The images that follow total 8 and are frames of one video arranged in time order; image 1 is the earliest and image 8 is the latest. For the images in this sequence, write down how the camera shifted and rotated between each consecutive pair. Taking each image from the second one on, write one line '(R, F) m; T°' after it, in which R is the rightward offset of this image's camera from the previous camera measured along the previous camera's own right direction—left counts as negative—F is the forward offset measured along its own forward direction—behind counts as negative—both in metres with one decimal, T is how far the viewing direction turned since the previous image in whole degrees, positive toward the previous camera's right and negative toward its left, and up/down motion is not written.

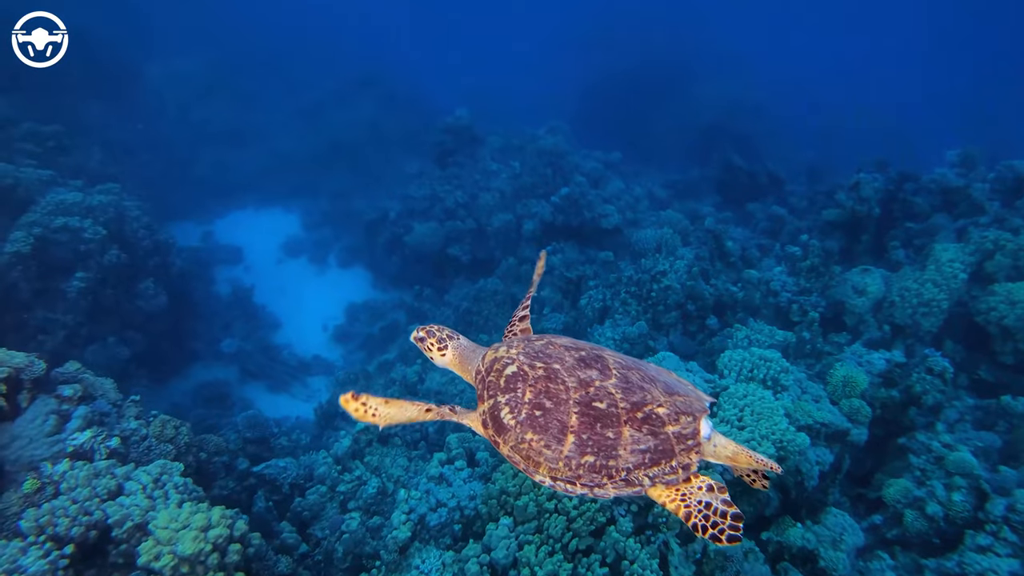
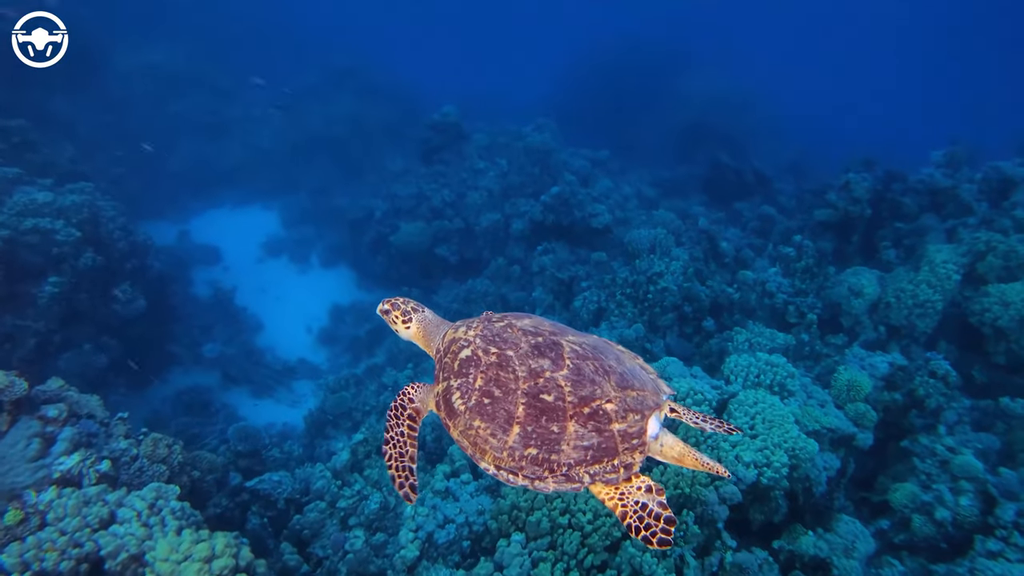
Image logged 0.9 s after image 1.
(-0.4, +0.2) m; +2°
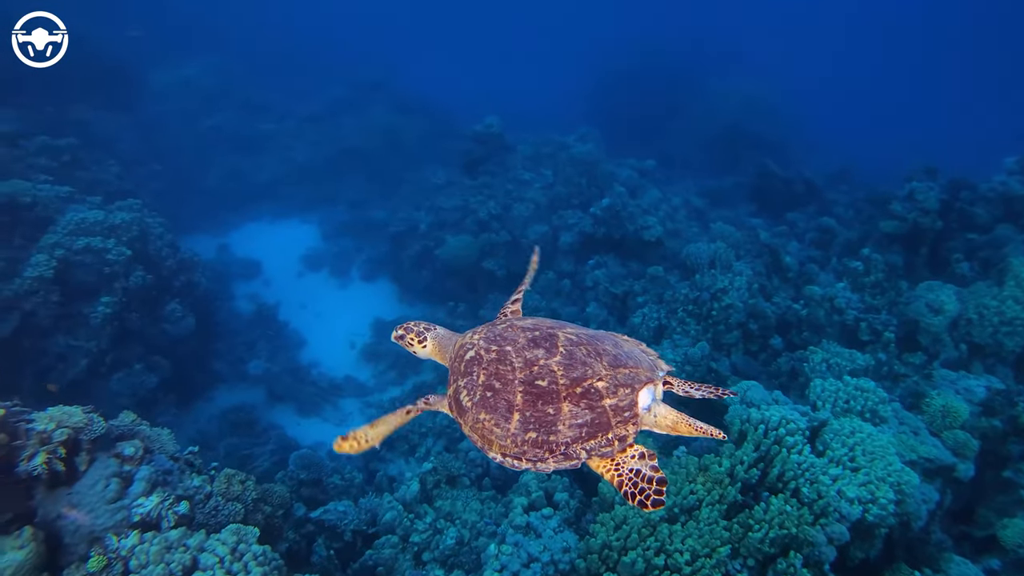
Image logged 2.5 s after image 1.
(-0.6, +0.3) m; -2°
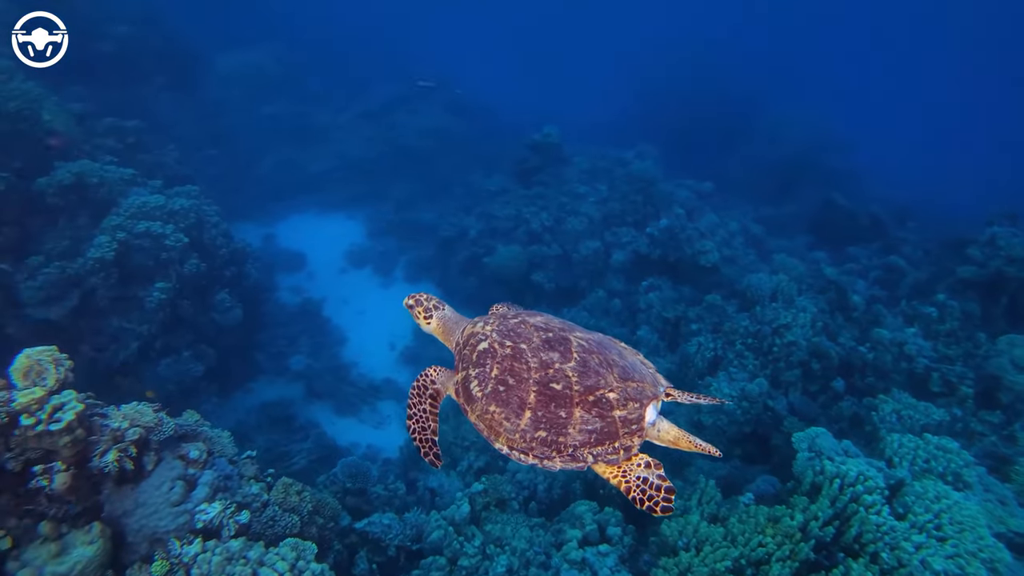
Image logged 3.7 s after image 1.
(-0.5, +0.2) m; -2°
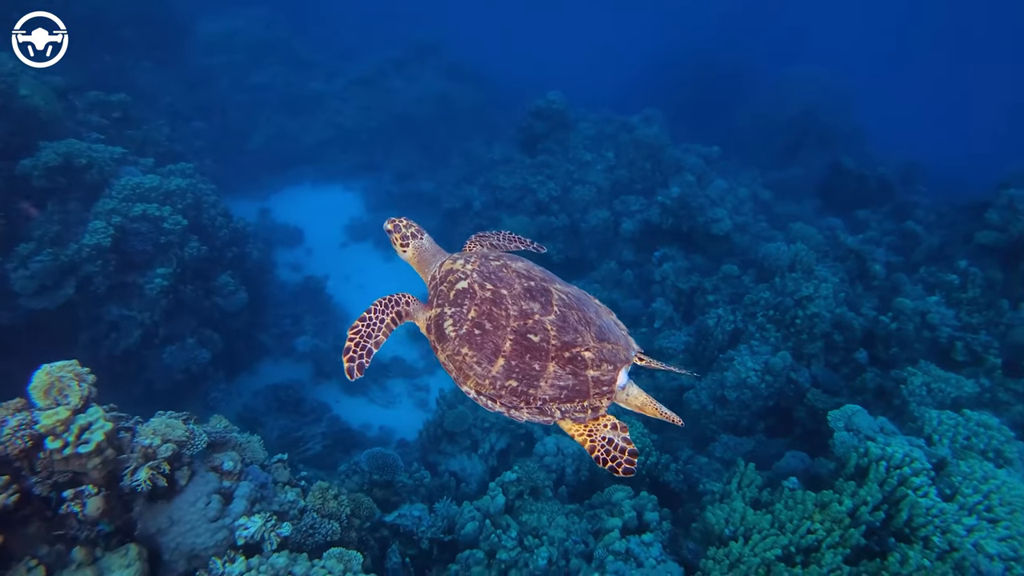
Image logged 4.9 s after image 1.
(-0.5, +0.3) m; +1°
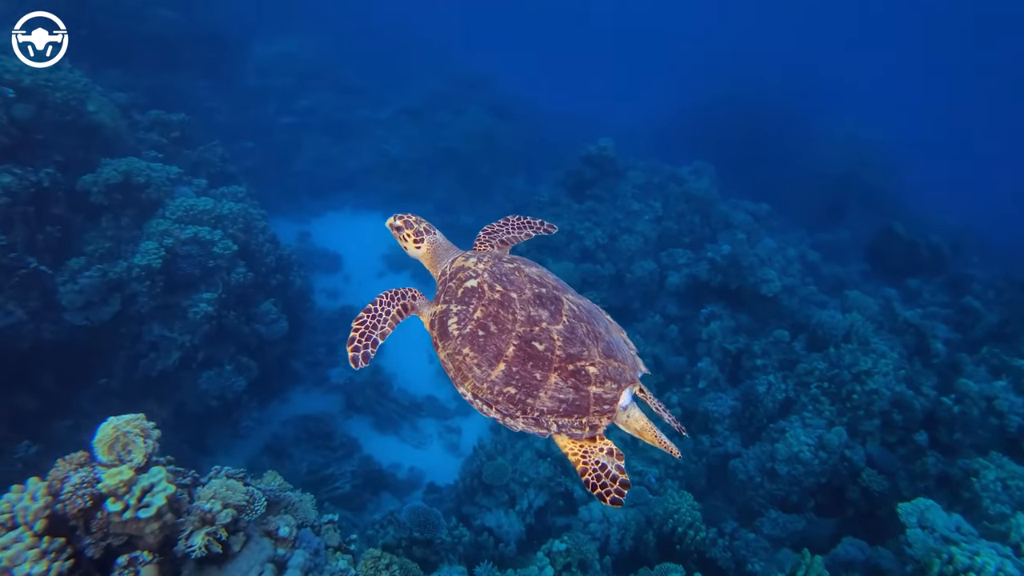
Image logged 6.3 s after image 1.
(-0.5, +0.2) m; -1°
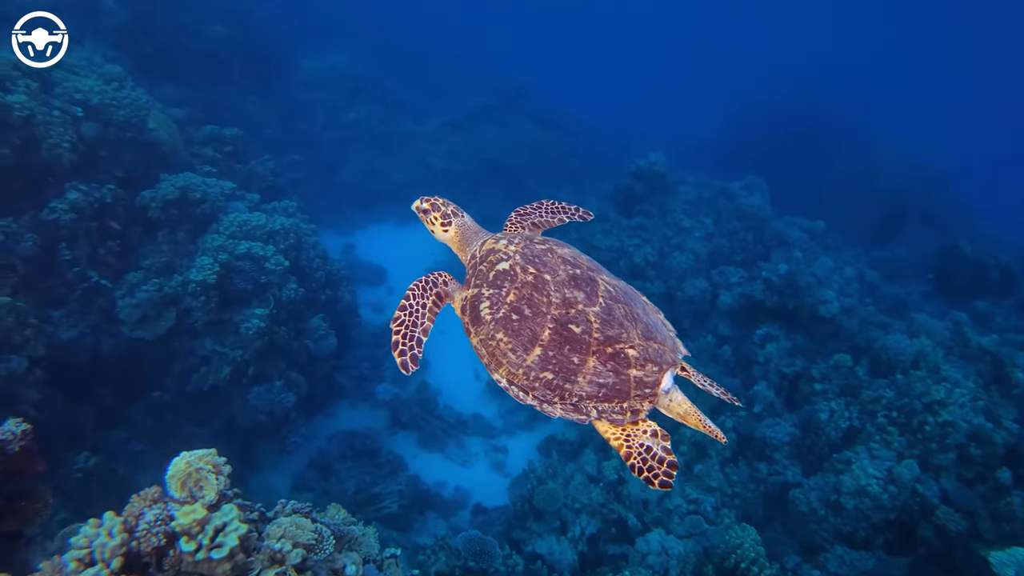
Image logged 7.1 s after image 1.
(-0.3, +0.2) m; -3°
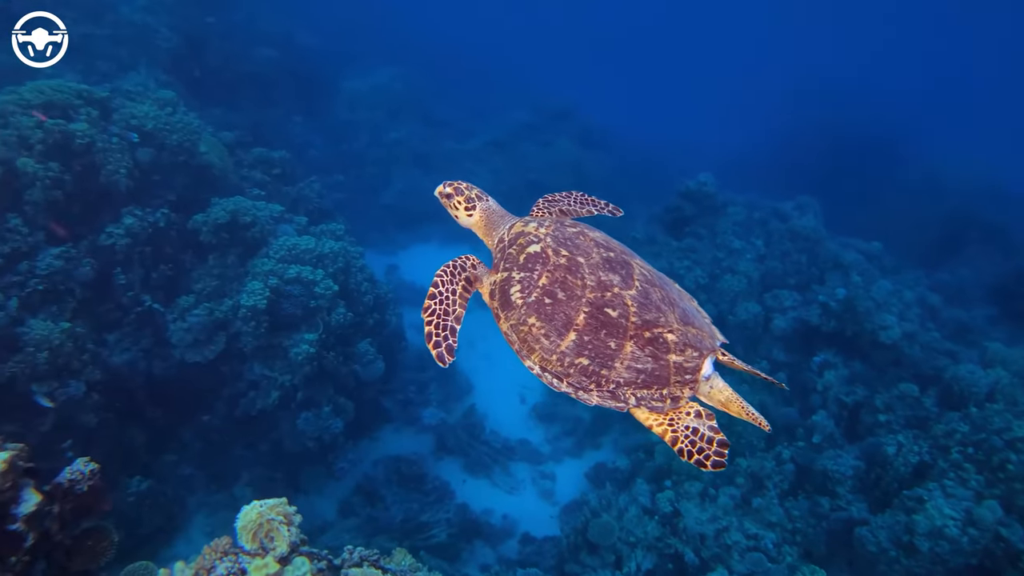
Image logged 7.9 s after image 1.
(-0.3, +0.1) m; -3°
